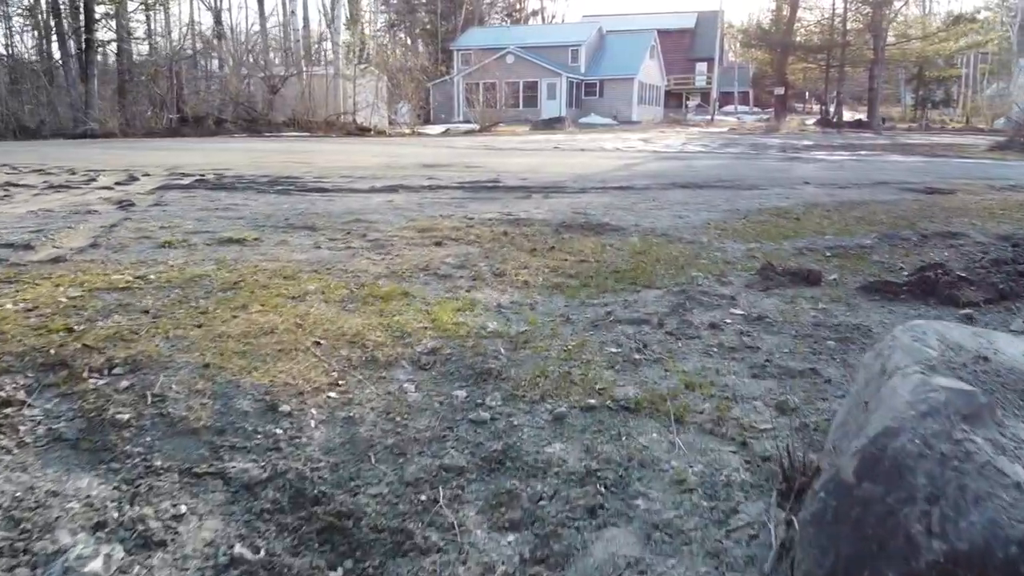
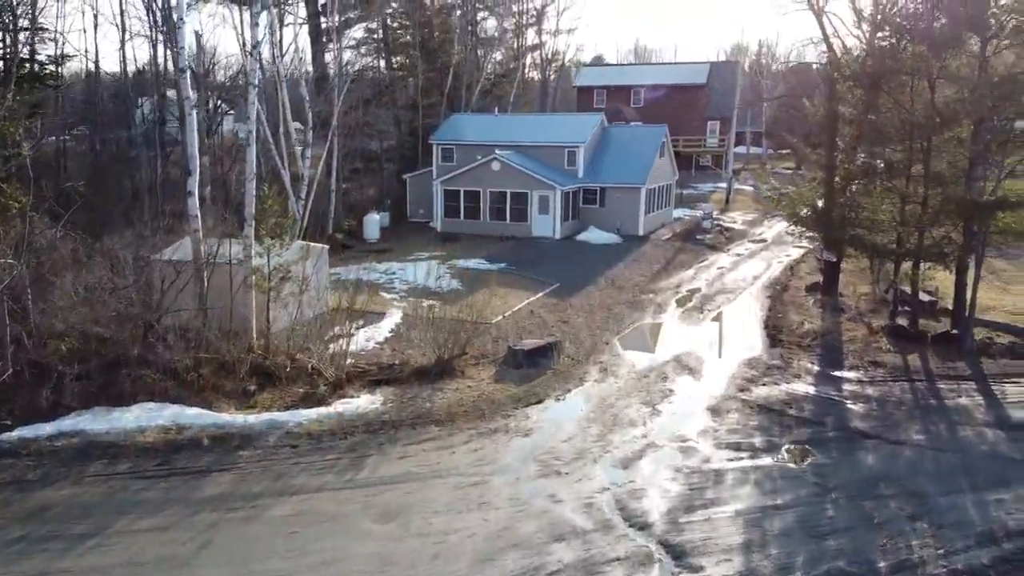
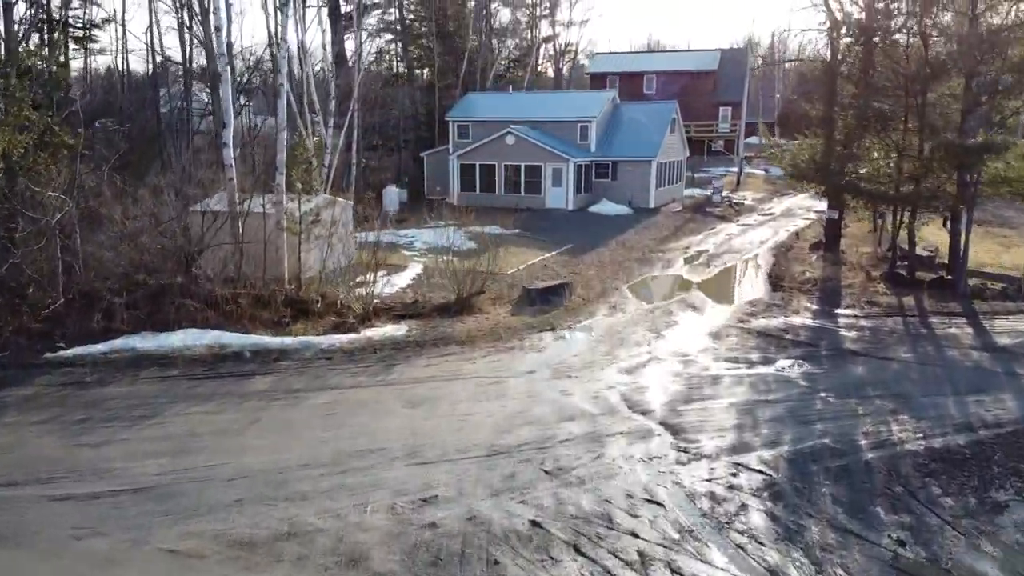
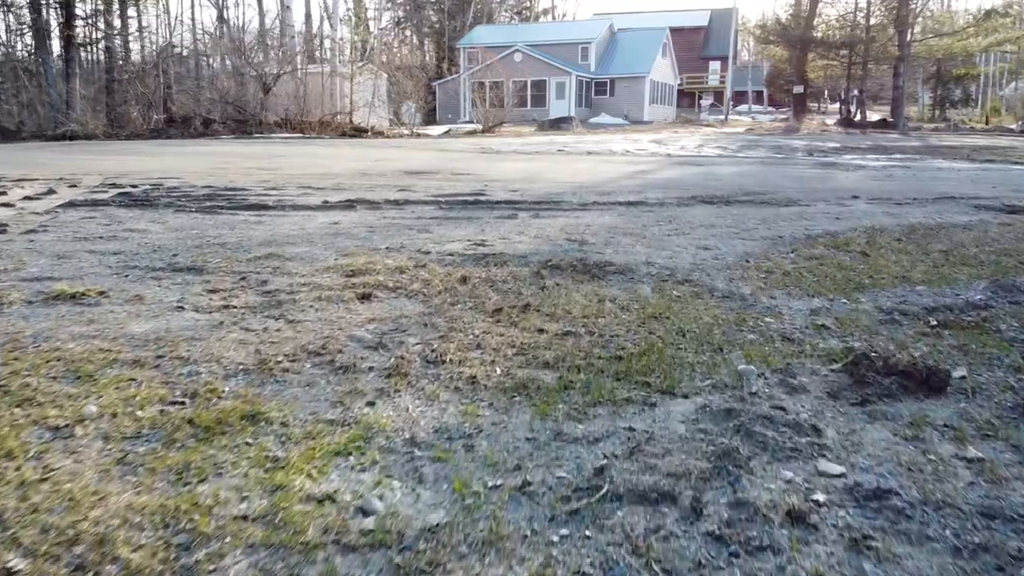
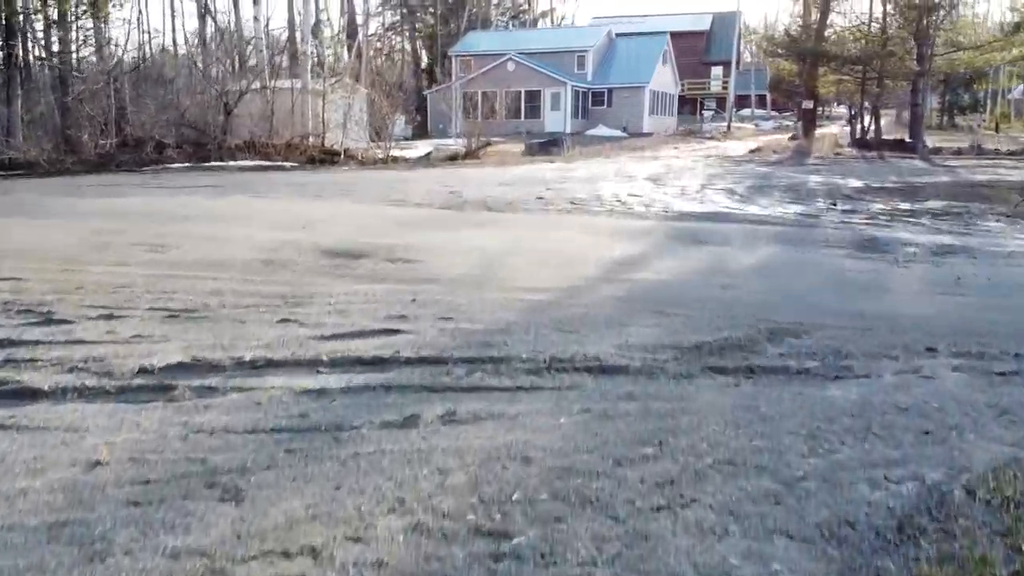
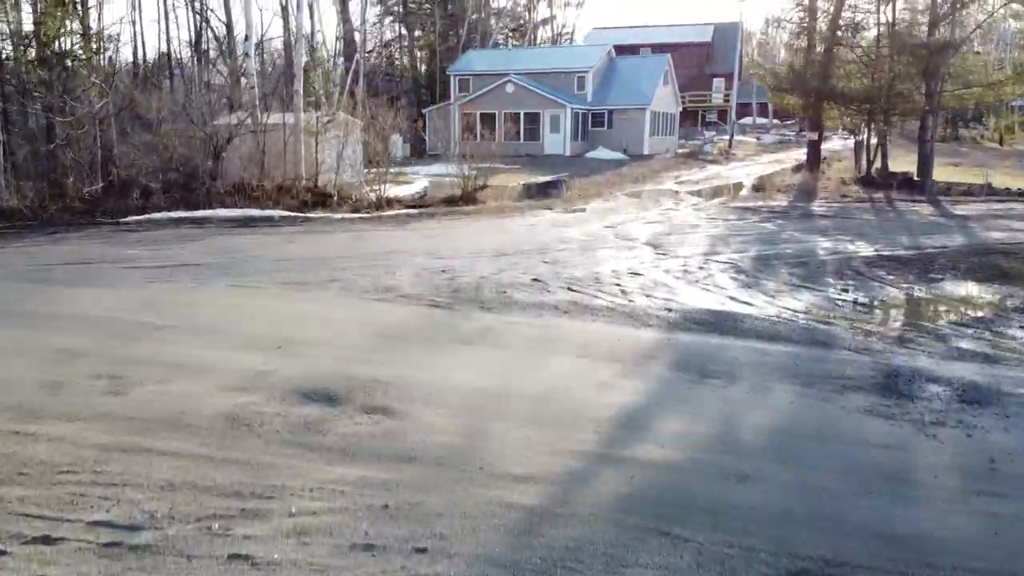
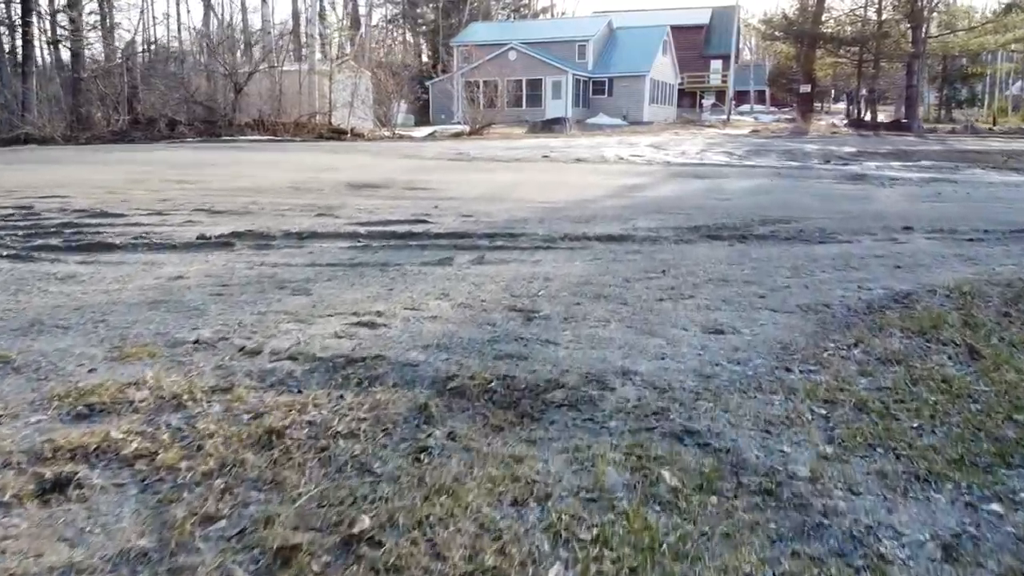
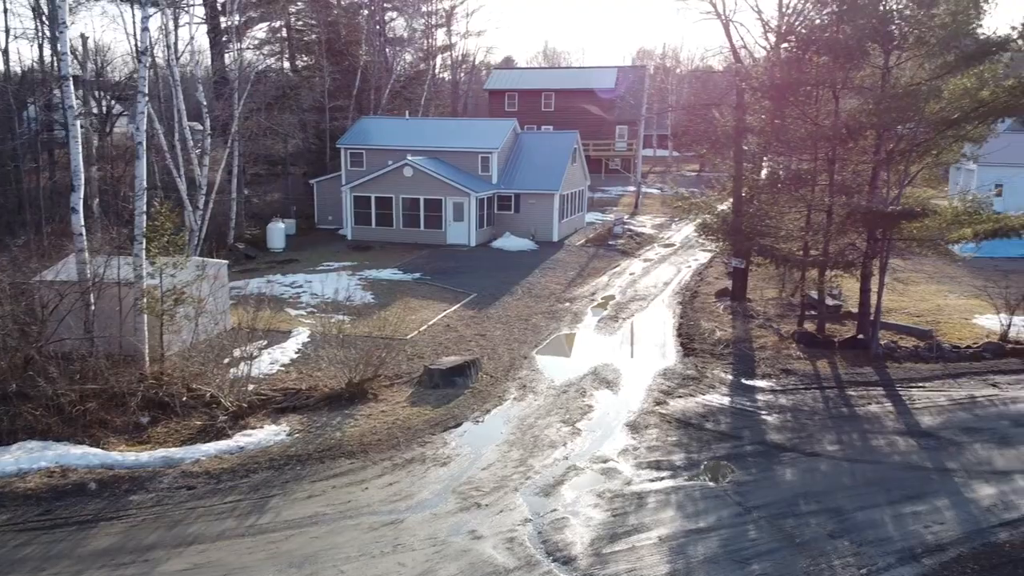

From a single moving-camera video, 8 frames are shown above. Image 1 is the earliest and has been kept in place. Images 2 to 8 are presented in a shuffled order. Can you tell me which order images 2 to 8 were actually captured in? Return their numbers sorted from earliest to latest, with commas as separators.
4, 7, 5, 6, 3, 2, 8
